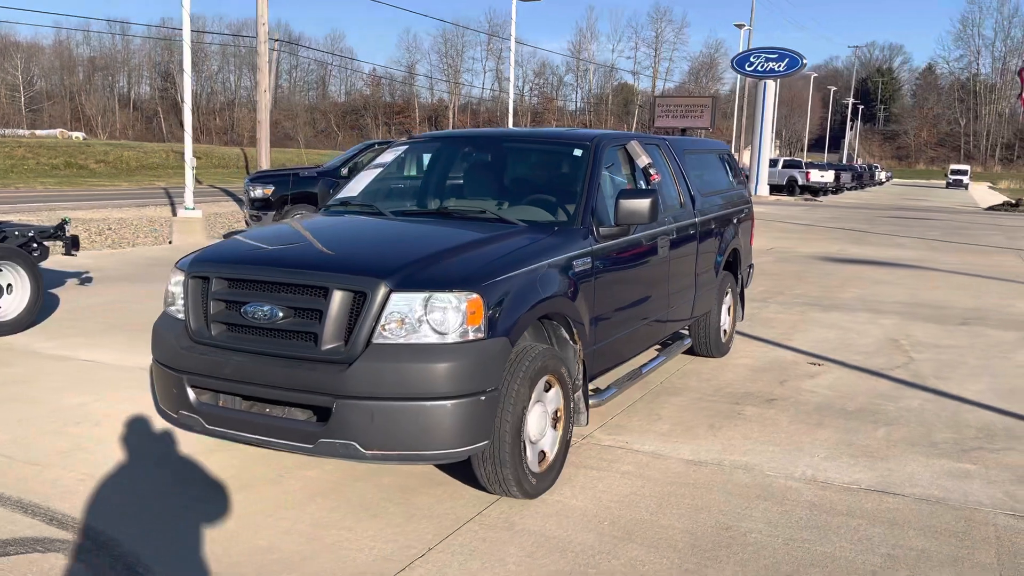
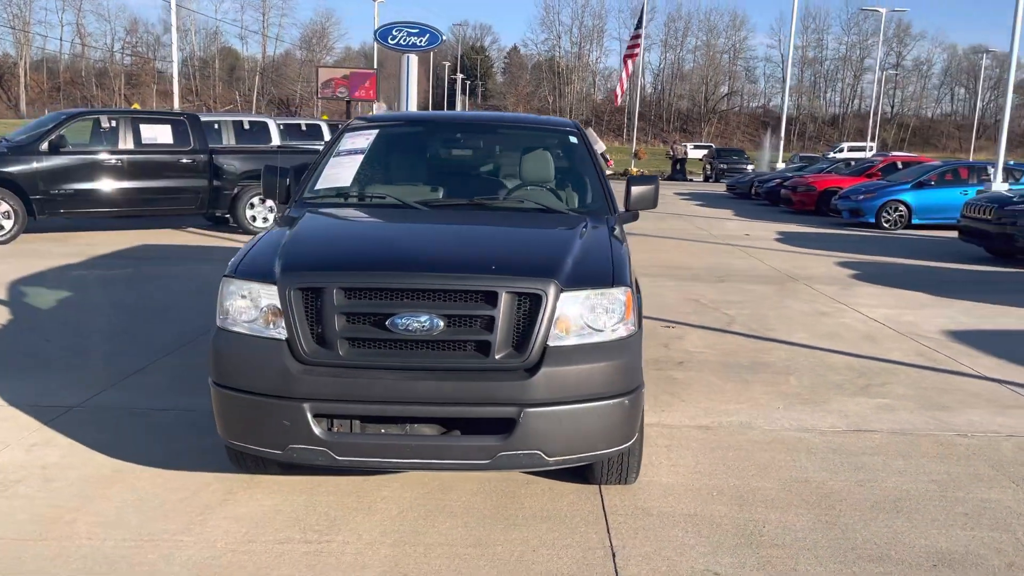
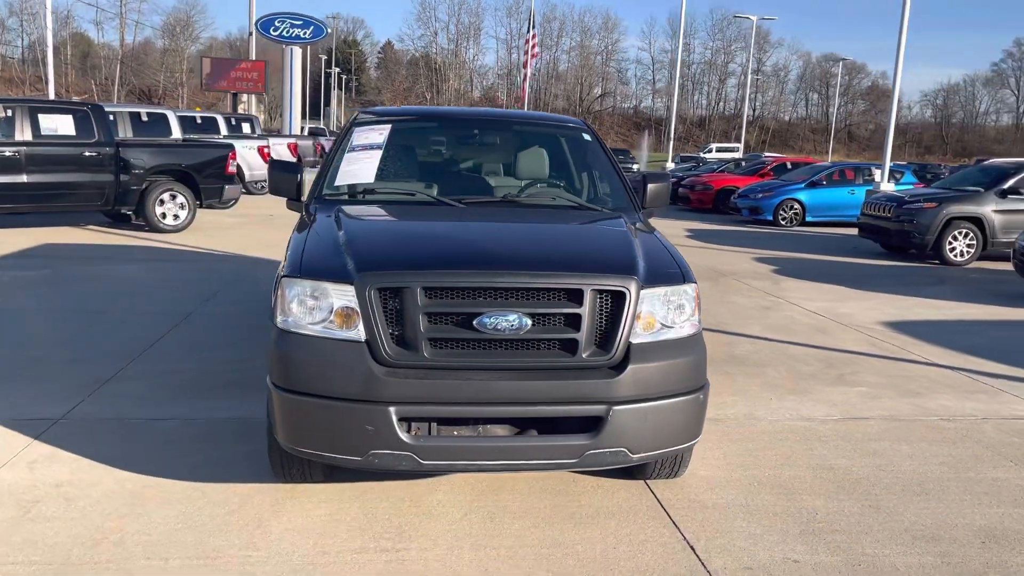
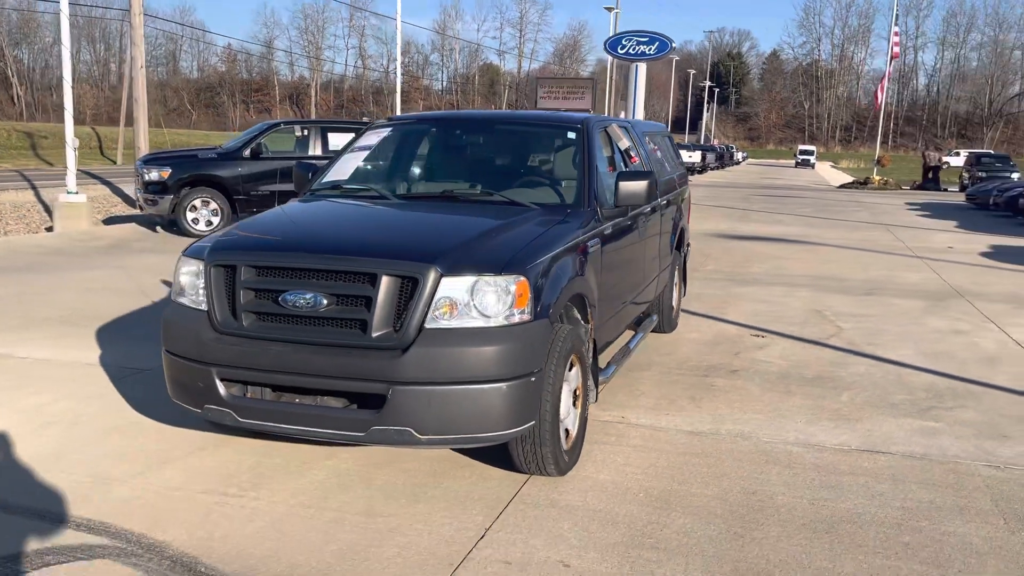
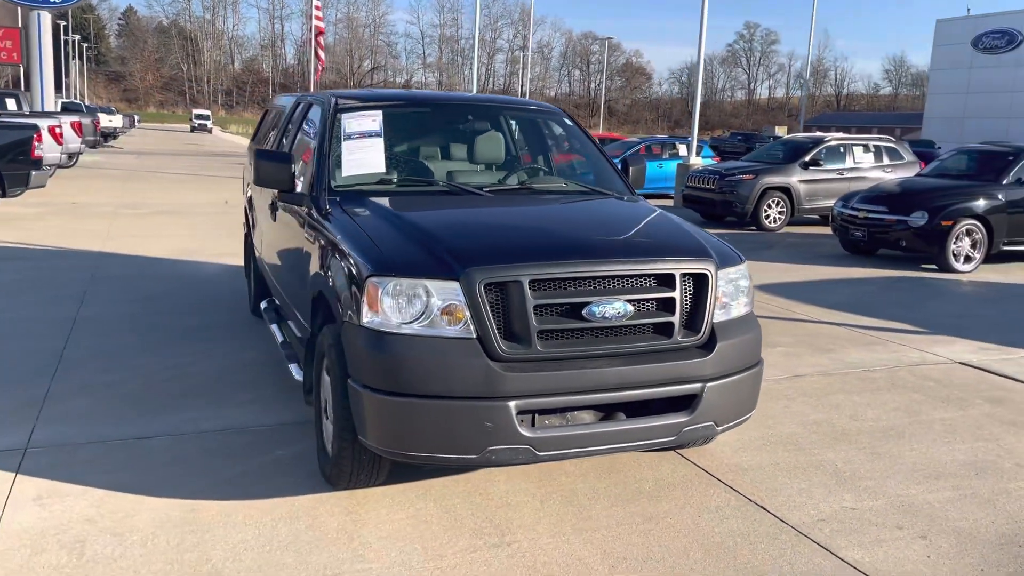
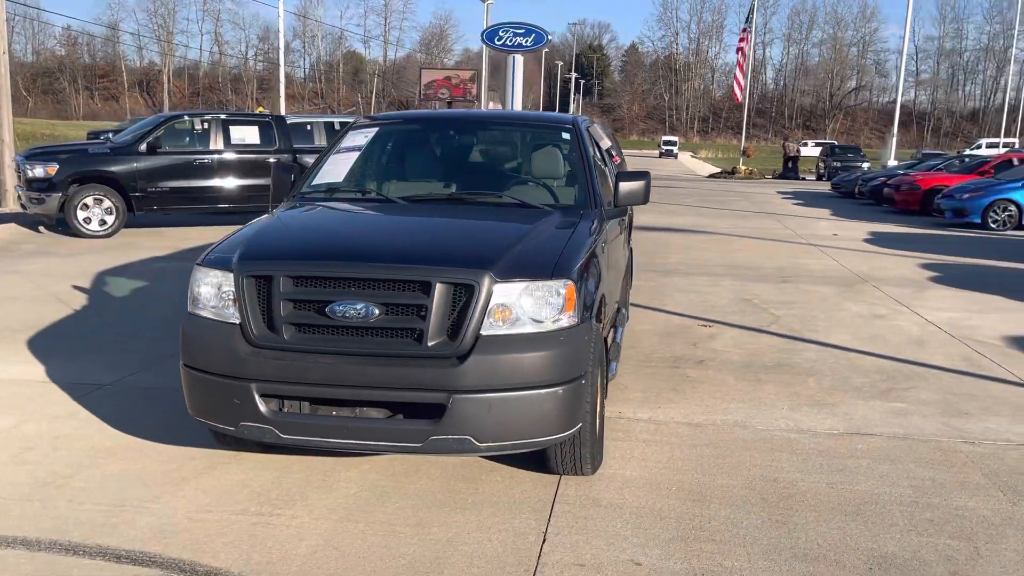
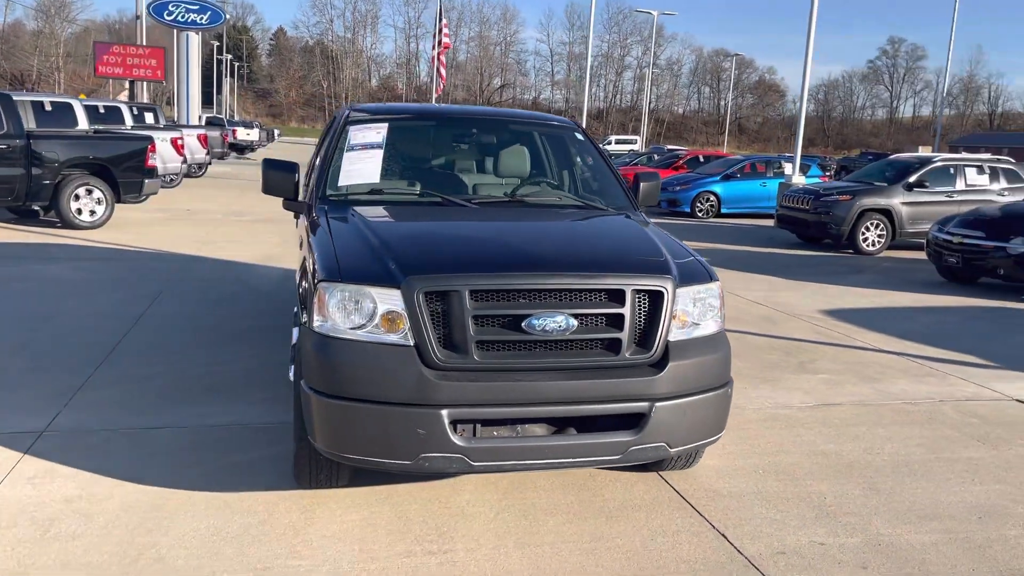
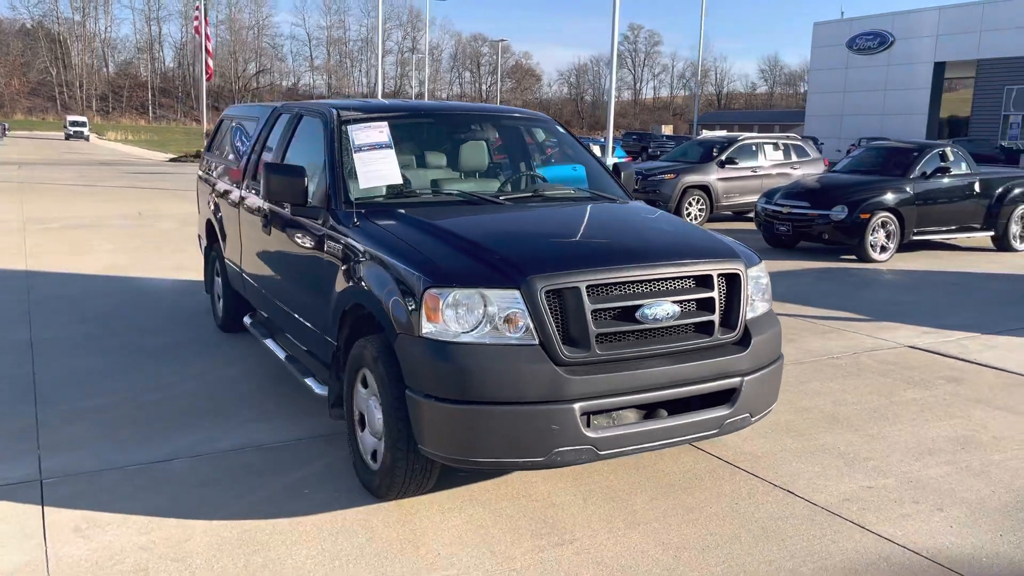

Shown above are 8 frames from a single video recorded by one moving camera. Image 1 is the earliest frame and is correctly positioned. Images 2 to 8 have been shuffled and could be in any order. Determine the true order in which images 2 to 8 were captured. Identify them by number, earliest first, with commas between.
4, 6, 2, 3, 7, 5, 8
